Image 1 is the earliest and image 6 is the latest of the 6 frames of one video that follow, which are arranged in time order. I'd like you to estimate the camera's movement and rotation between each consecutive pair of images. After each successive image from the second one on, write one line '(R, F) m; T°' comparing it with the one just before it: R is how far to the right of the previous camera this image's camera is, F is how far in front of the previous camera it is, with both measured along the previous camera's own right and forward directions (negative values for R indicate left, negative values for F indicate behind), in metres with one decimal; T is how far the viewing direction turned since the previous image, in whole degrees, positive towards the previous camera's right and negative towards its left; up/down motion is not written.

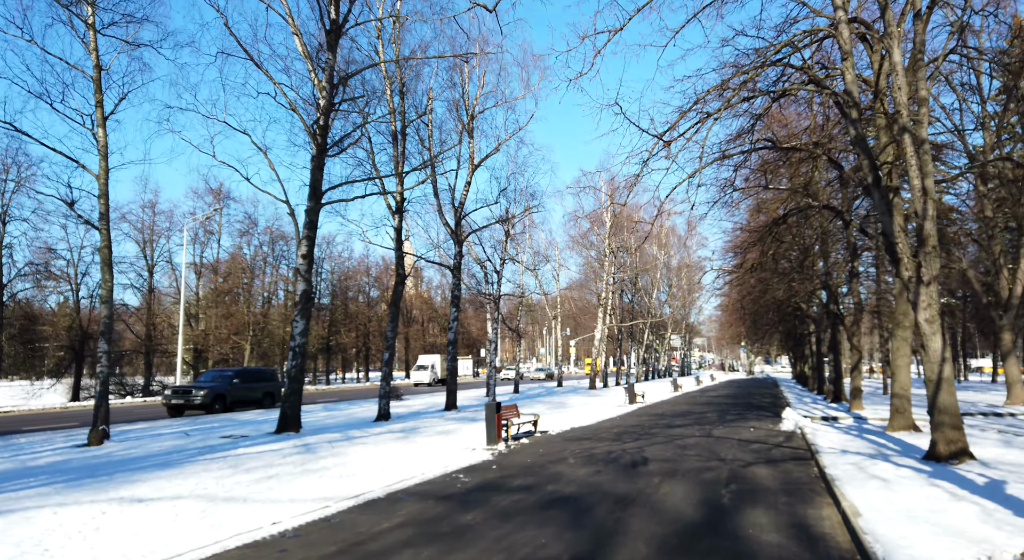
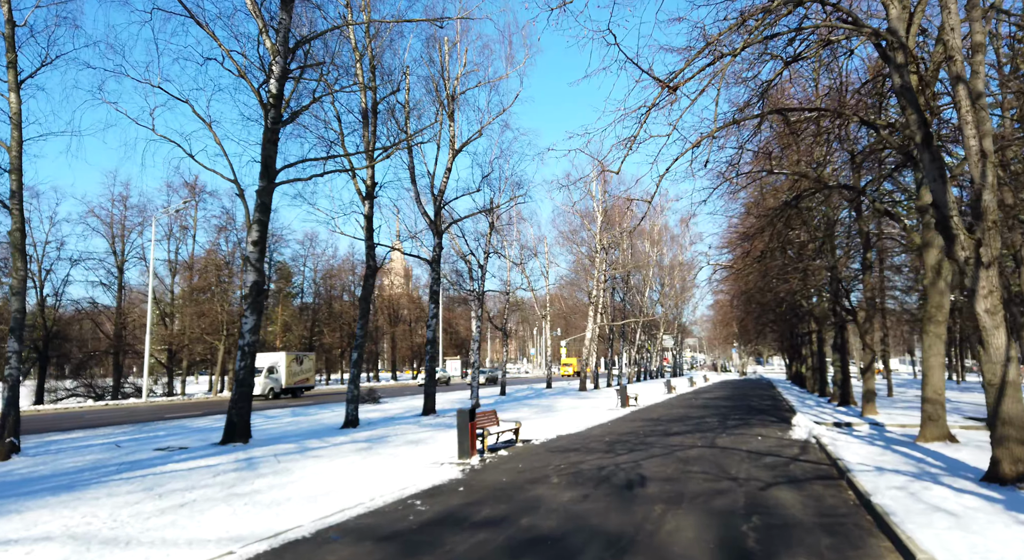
(+0.3, +1.7) m; +1°
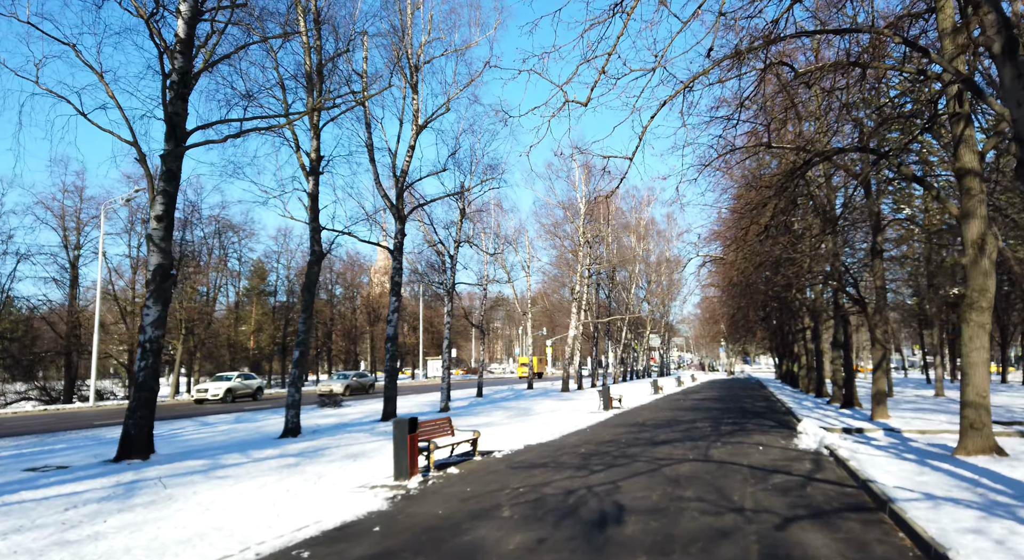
(+0.5, +2.1) m; +1°
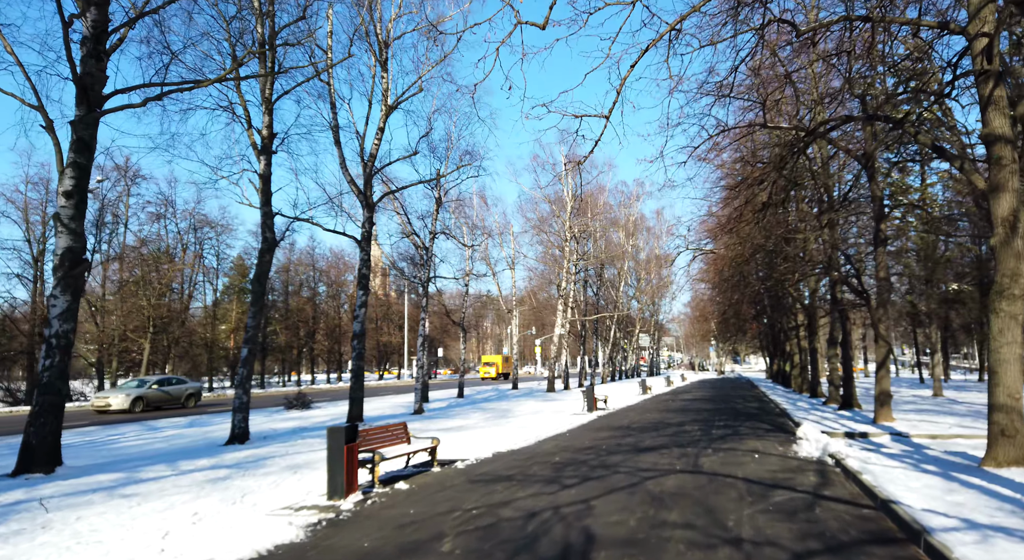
(+0.4, +1.4) m; +1°
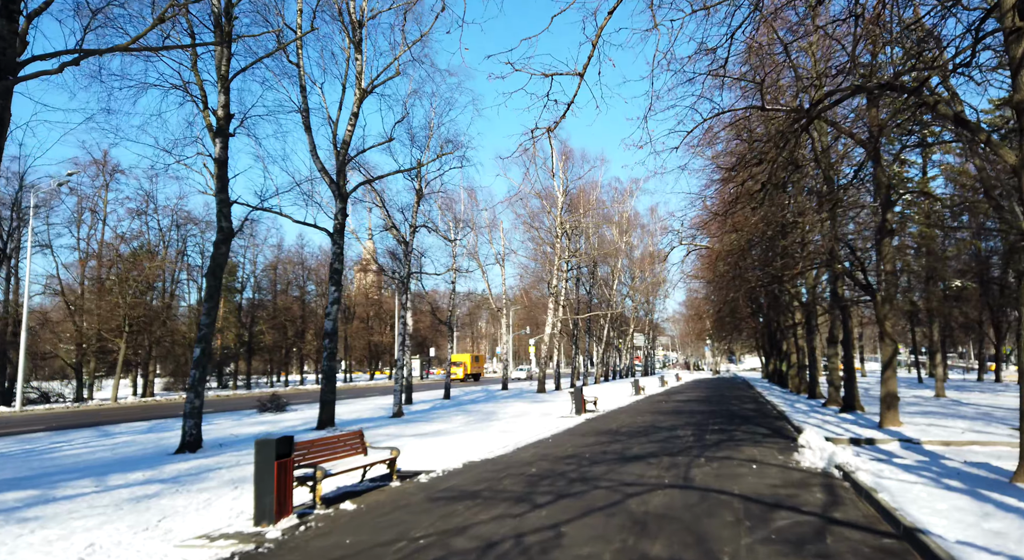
(+0.4, +1.1) m; 0°
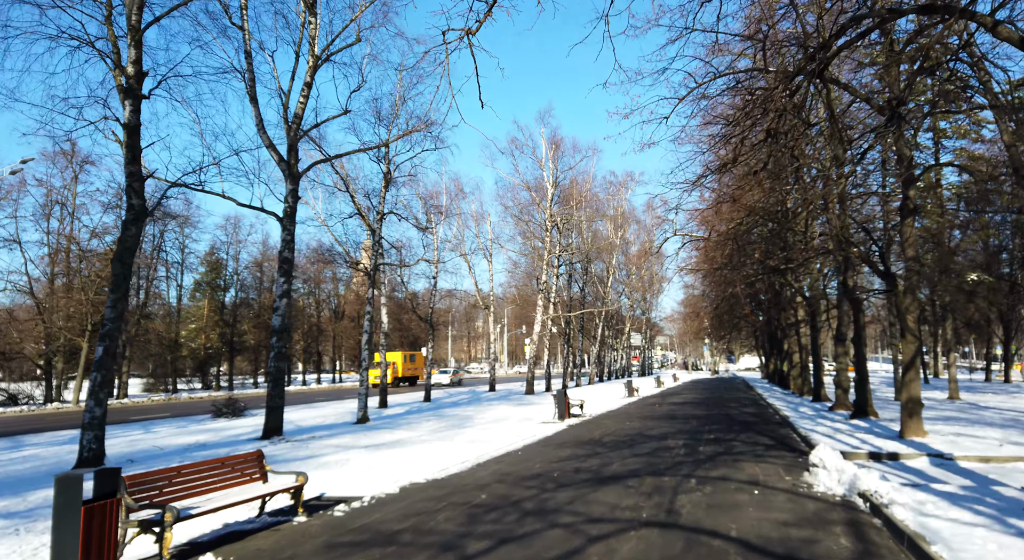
(+0.7, +1.9) m; 0°
